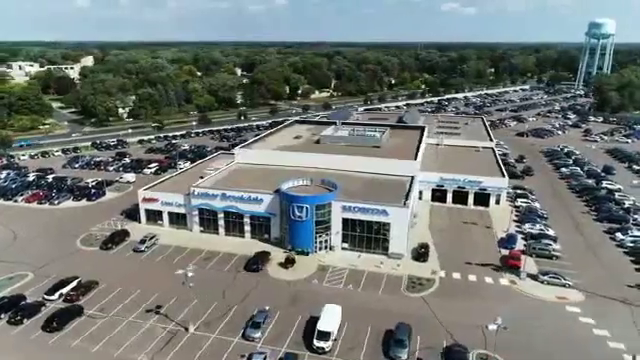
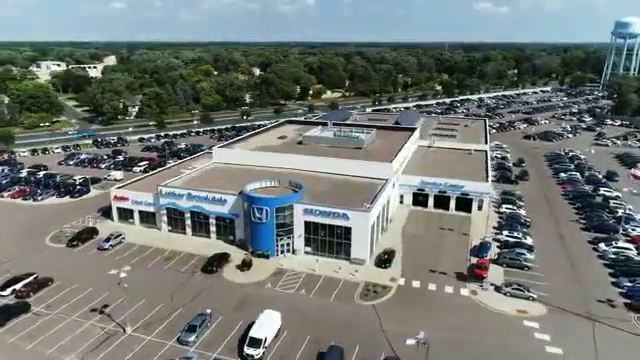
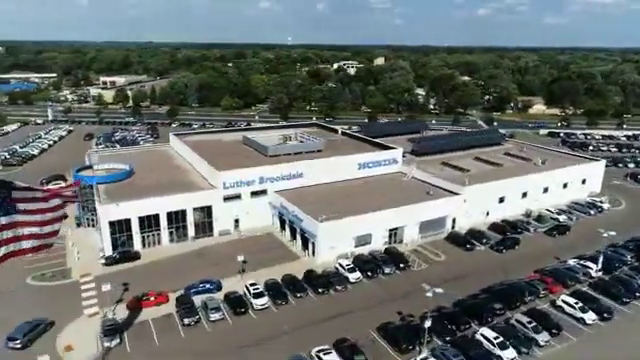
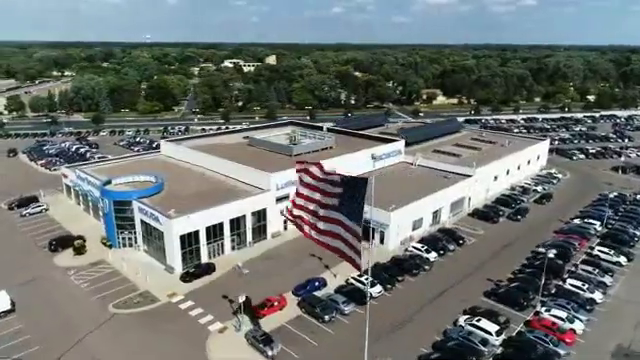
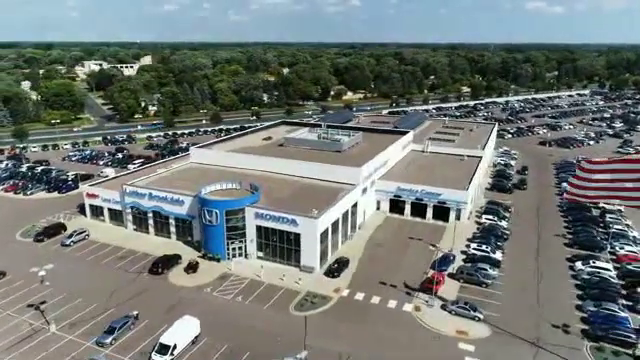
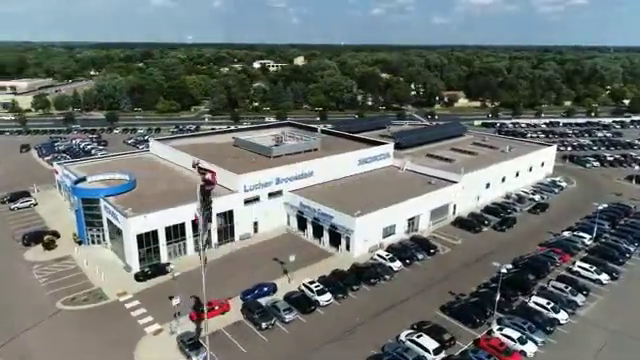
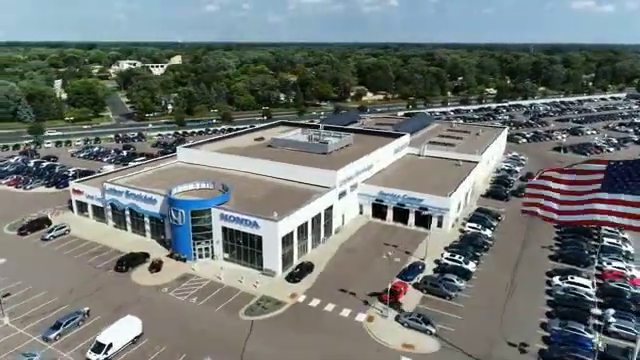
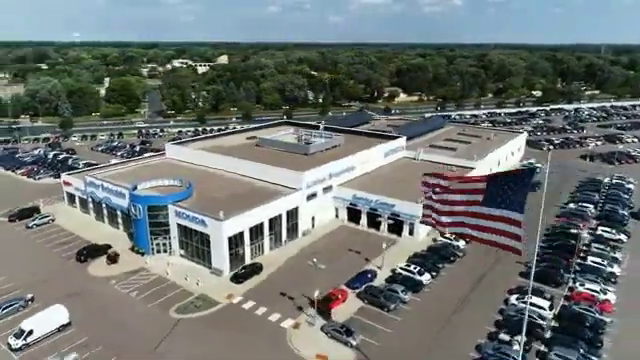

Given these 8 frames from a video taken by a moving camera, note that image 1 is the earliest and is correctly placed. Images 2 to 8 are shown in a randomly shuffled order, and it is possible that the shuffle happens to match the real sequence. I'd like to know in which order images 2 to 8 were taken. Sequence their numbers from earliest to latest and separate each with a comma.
2, 5, 7, 8, 4, 6, 3
